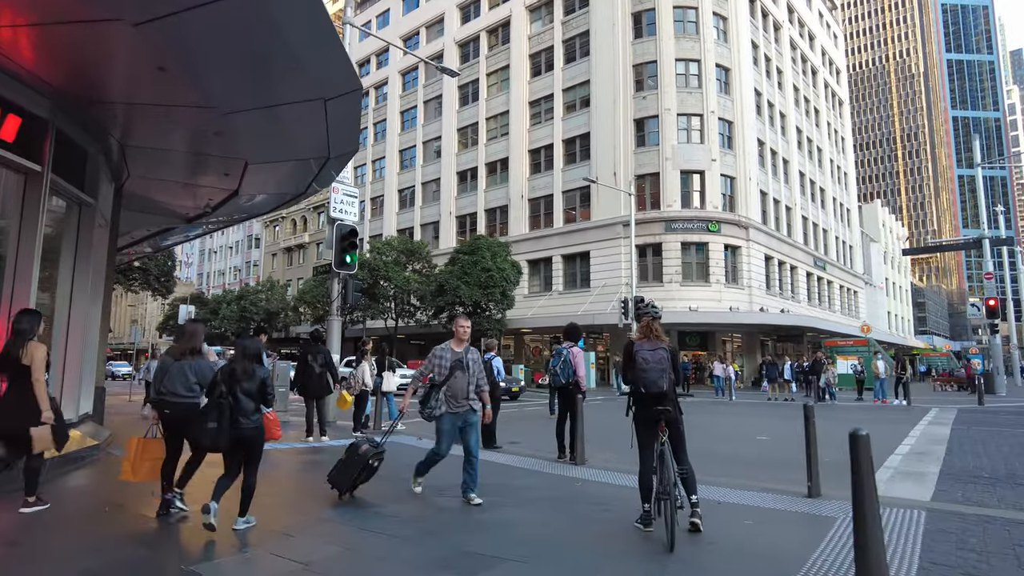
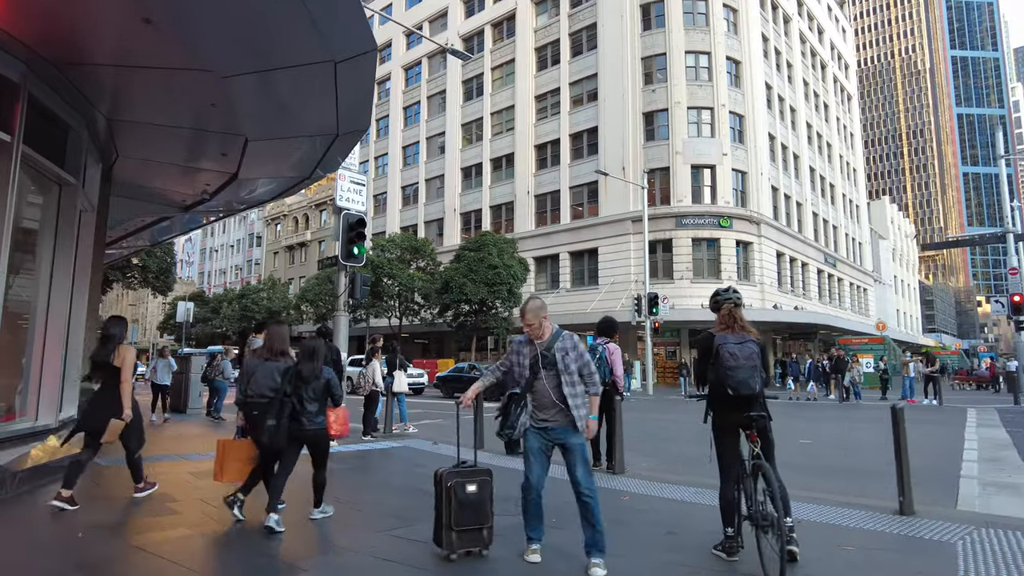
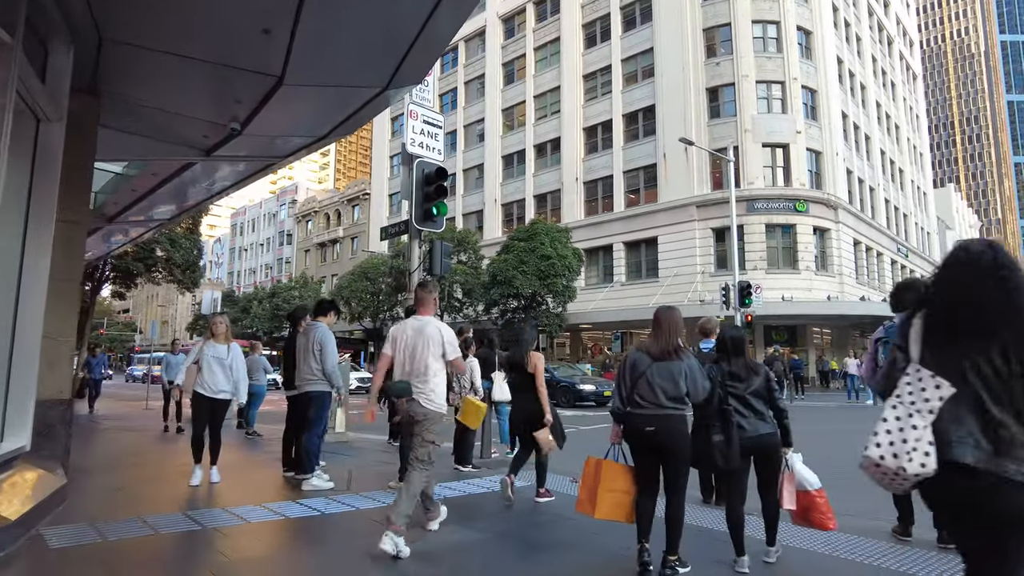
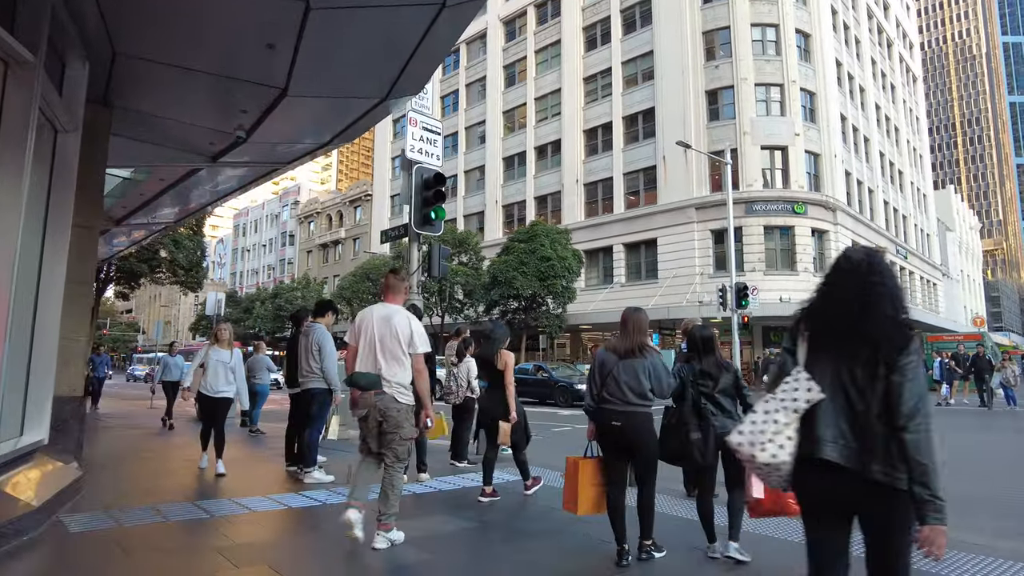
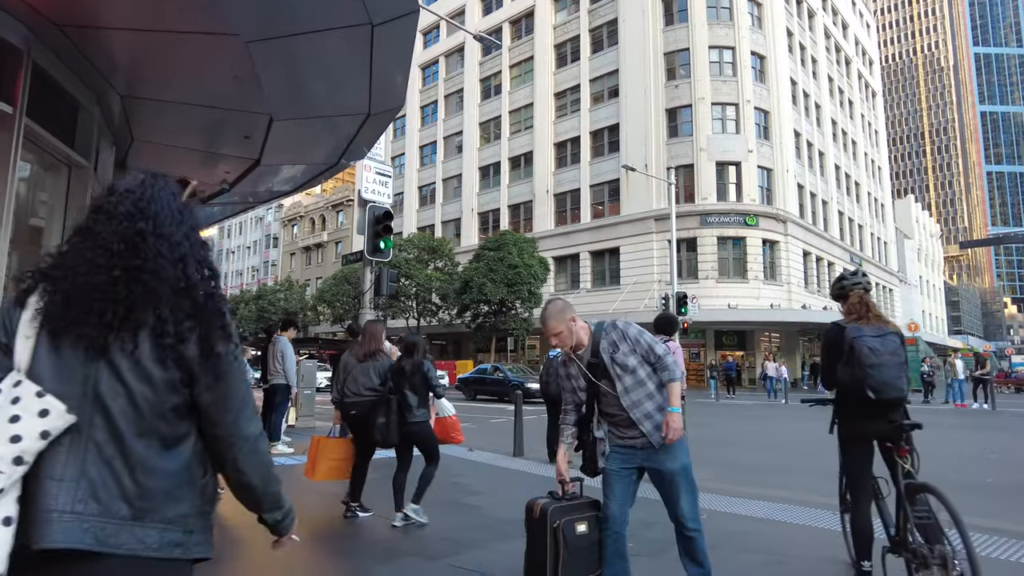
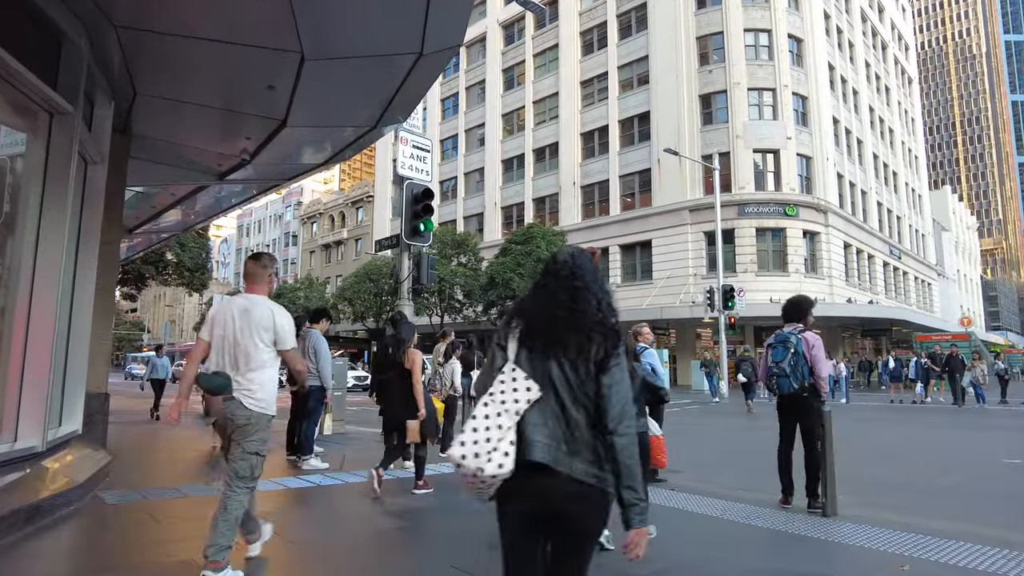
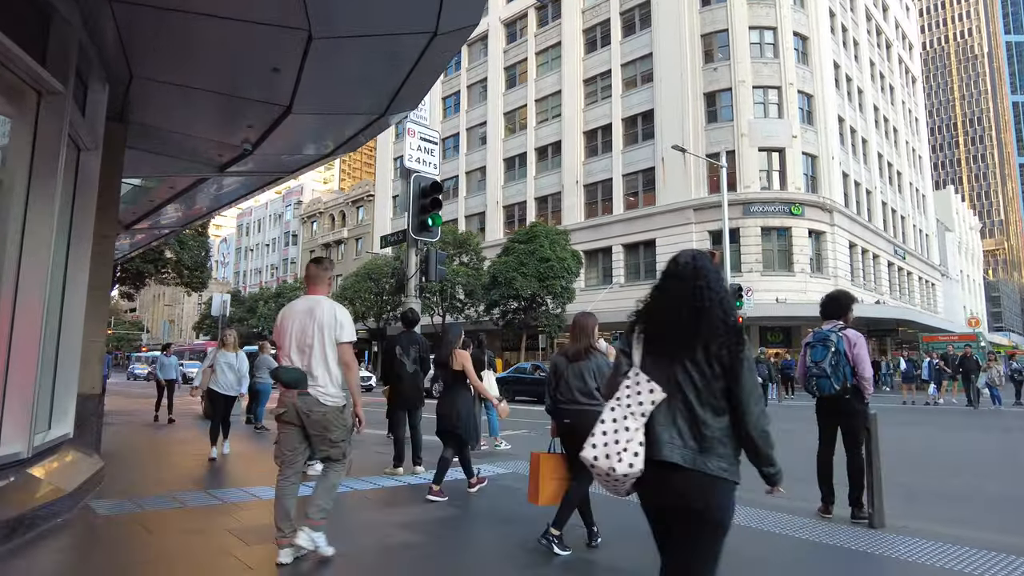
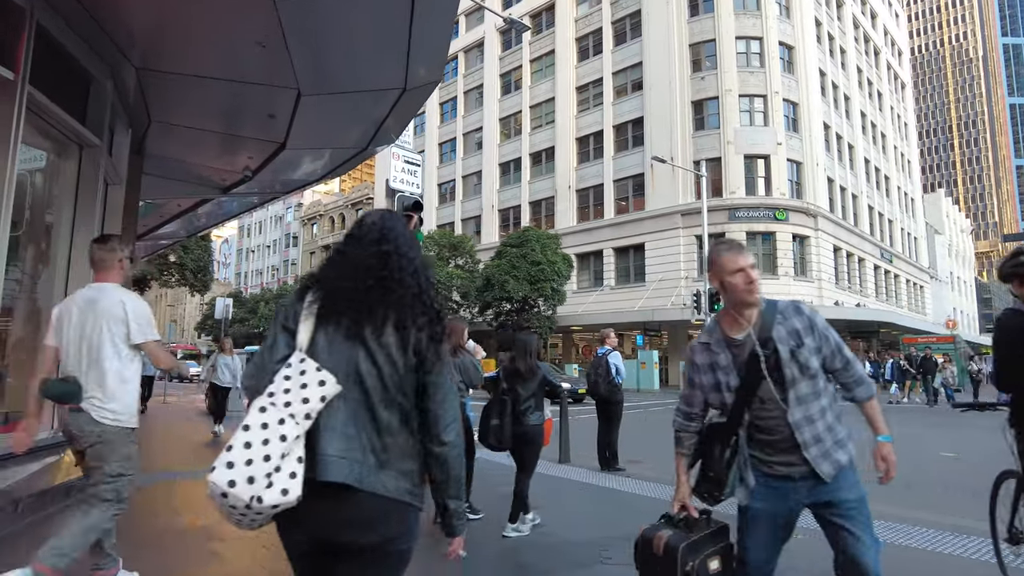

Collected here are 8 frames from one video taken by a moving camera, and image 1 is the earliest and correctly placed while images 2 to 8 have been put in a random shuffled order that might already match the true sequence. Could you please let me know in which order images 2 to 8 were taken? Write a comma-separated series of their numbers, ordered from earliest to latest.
2, 5, 8, 6, 7, 4, 3
